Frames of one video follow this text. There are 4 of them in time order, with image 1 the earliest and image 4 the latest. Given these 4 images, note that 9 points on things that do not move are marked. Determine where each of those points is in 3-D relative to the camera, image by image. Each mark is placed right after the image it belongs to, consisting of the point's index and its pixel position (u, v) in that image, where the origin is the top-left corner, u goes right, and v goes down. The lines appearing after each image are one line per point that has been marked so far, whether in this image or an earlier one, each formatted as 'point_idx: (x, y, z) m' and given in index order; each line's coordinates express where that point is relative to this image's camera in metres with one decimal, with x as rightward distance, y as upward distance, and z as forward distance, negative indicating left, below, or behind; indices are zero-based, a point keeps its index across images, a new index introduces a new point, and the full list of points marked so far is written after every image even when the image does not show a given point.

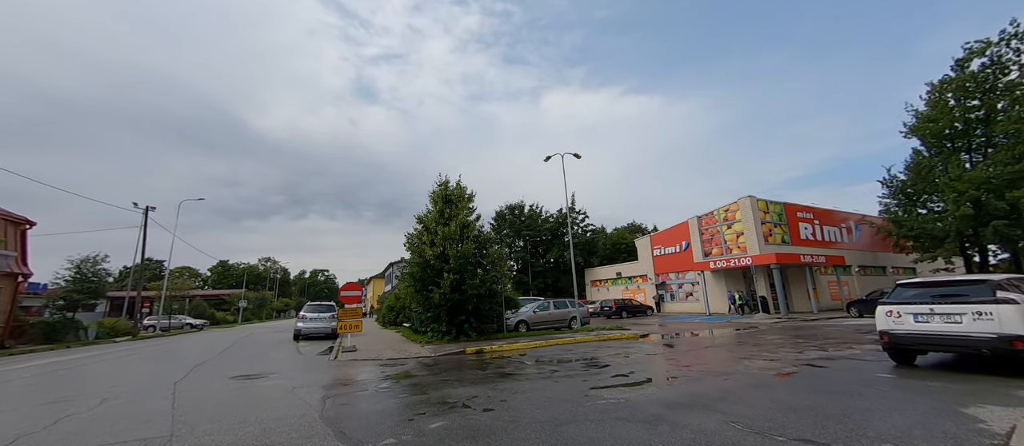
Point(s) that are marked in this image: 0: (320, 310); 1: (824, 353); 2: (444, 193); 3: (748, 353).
0: (-8.5, -3.9, +16.8) m
1: (+7.5, -3.1, +9.0) m
2: (-2.7, +1.1, +15.0) m
3: (+6.2, -3.4, +9.8) m
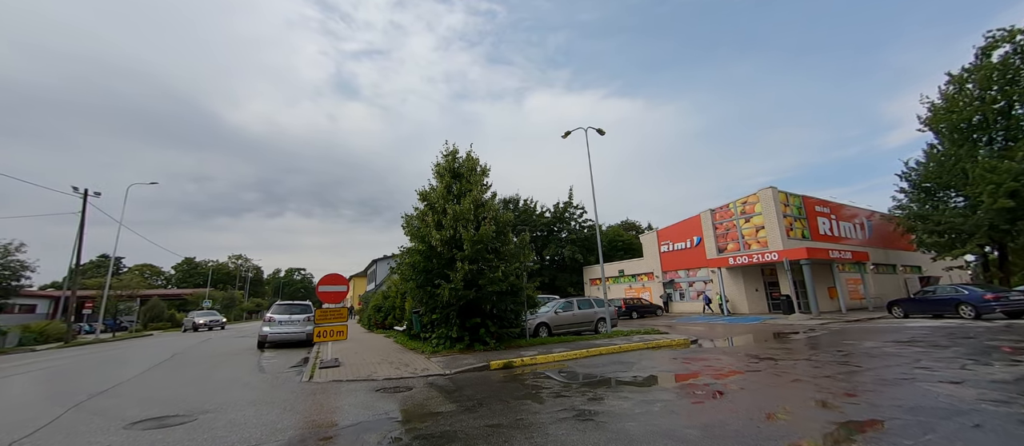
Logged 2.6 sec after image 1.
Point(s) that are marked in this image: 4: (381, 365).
0: (-7.8, -3.1, +13.5) m
1: (+8.5, -2.5, +6.5) m
2: (-1.9, +1.8, +12.1) m
3: (+7.2, -2.8, +7.2) m
4: (-3.1, -3.4, +8.9) m
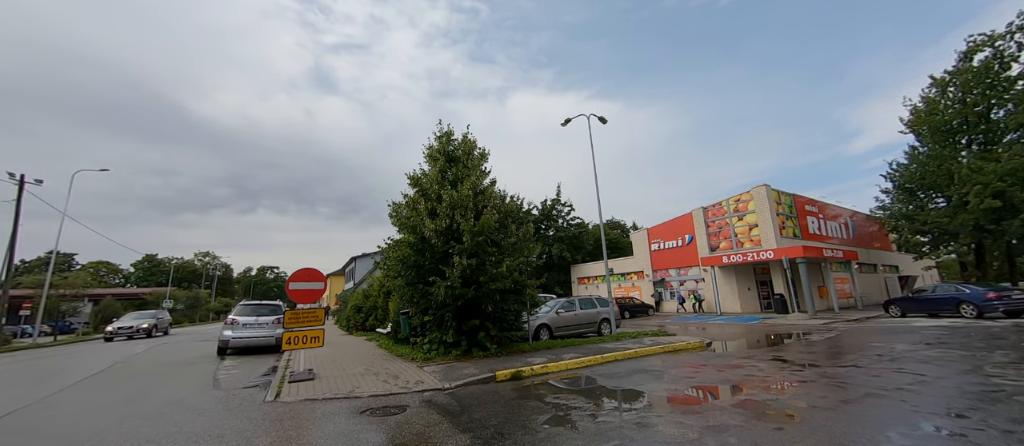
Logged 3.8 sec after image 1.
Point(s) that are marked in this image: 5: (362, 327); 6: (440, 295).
0: (-7.9, -2.8, +11.8) m
1: (+8.8, -2.4, +5.7) m
2: (-1.9, +2.1, +10.7) m
3: (+7.4, -2.6, +6.4) m
4: (-2.9, -3.1, +7.5) m
5: (-7.4, -5.1, +18.6) m
6: (-1.7, -1.7, +8.7) m
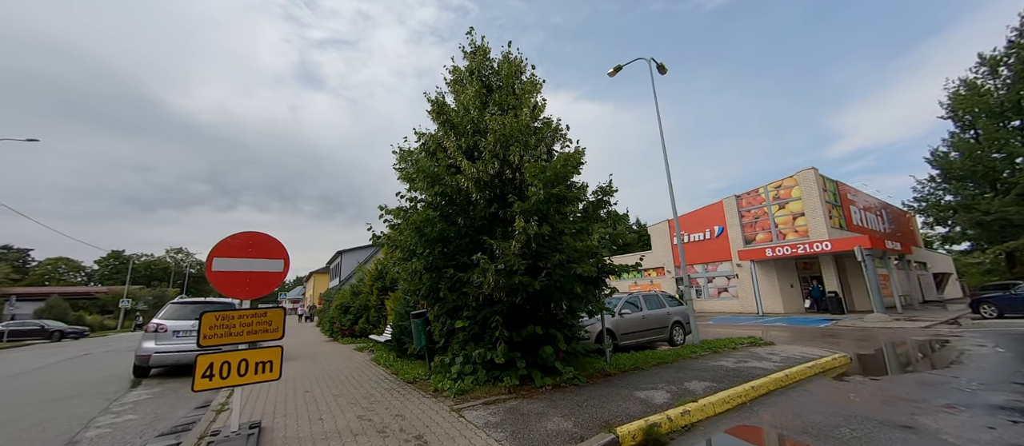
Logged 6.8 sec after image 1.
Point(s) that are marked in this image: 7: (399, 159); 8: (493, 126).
0: (-6.7, -1.9, +8.1) m
1: (+10.2, -1.6, +2.5) m
2: (-0.6, +2.9, +7.1) m
3: (+8.8, -1.8, +3.1) m
4: (-1.6, -2.2, +3.9) m
5: (-6.4, -4.3, +14.8) m
6: (-0.3, -0.8, +5.1) m
7: (-2.0, +1.2, +6.6) m
8: (-0.3, +1.5, +5.8) m
